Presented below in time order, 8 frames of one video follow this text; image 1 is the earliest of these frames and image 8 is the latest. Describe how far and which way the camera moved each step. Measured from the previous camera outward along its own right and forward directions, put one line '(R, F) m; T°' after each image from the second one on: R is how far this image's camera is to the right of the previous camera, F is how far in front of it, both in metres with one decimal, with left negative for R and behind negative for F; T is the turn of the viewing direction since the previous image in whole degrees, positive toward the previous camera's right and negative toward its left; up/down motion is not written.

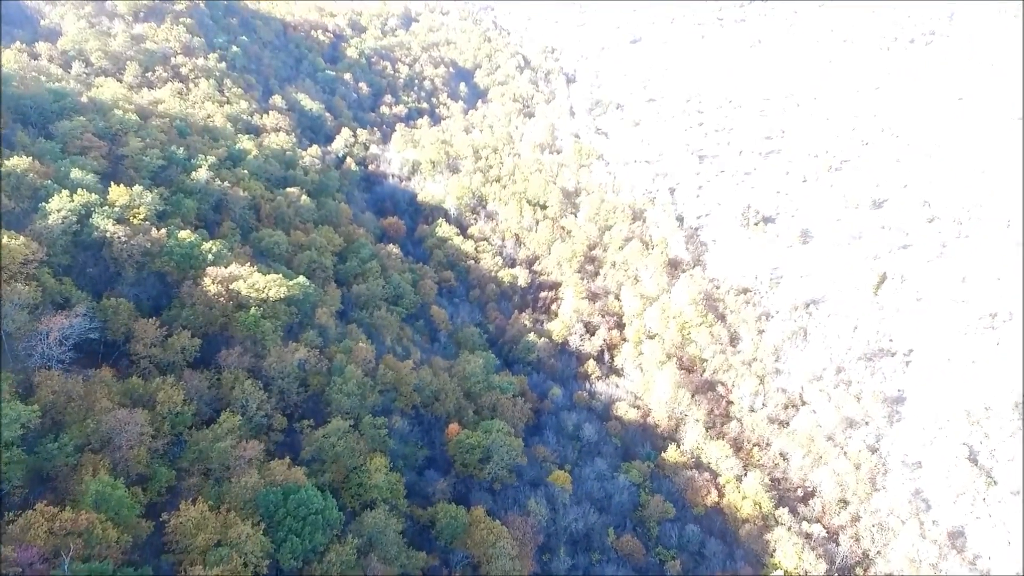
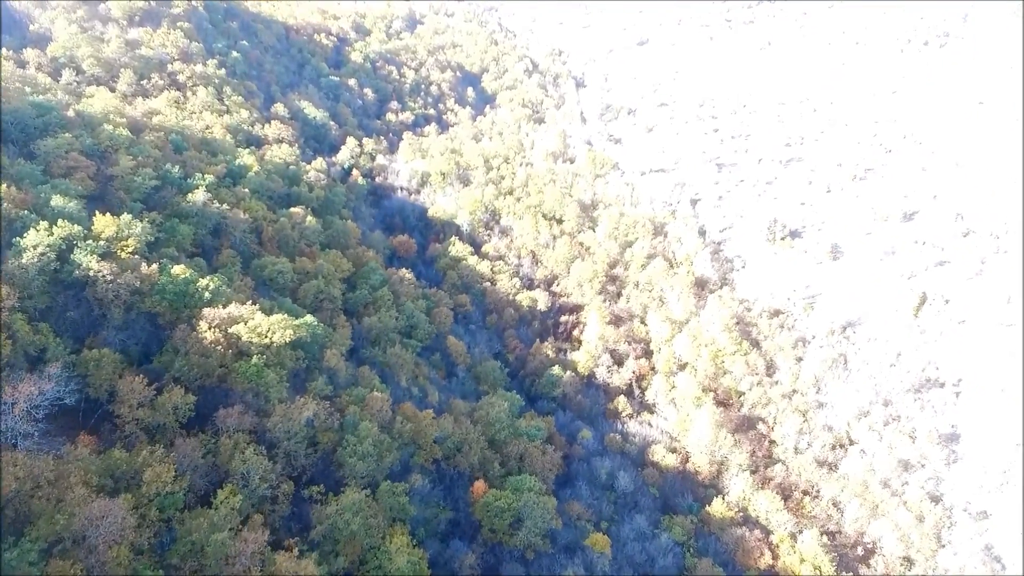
(-2.0, +4.2) m; 0°
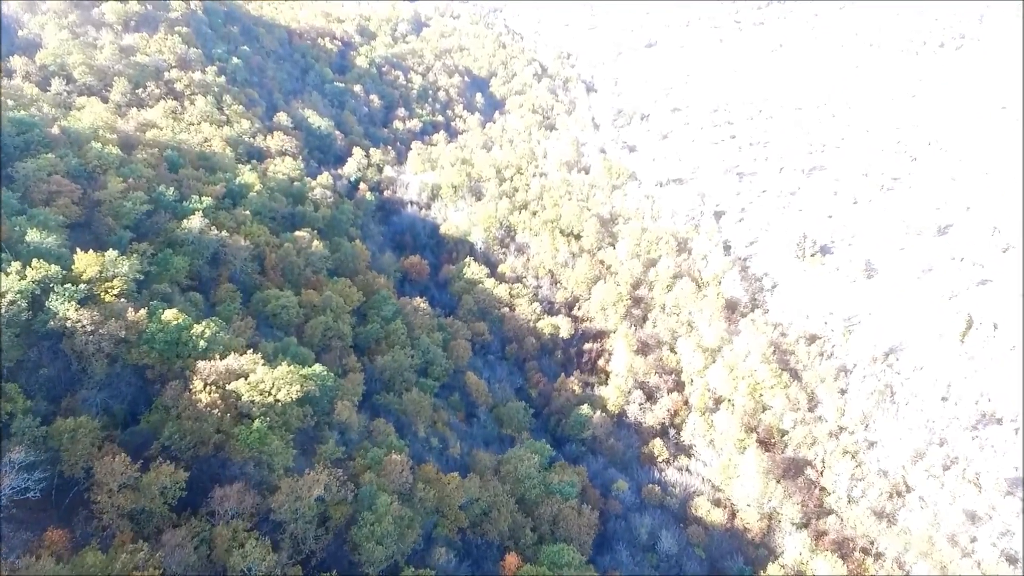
(-1.9, +4.2) m; 0°
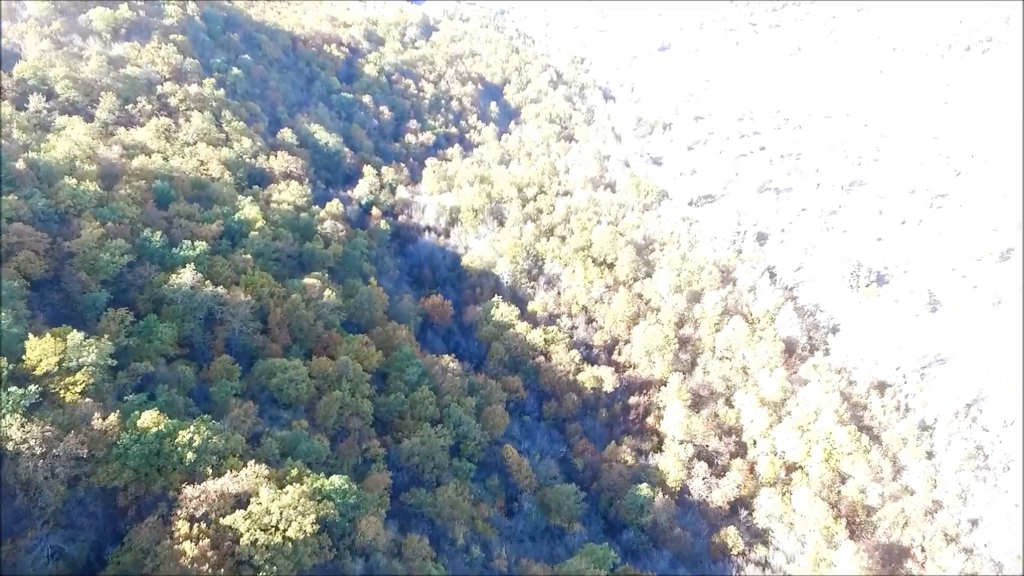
(-3.1, +6.8) m; 0°
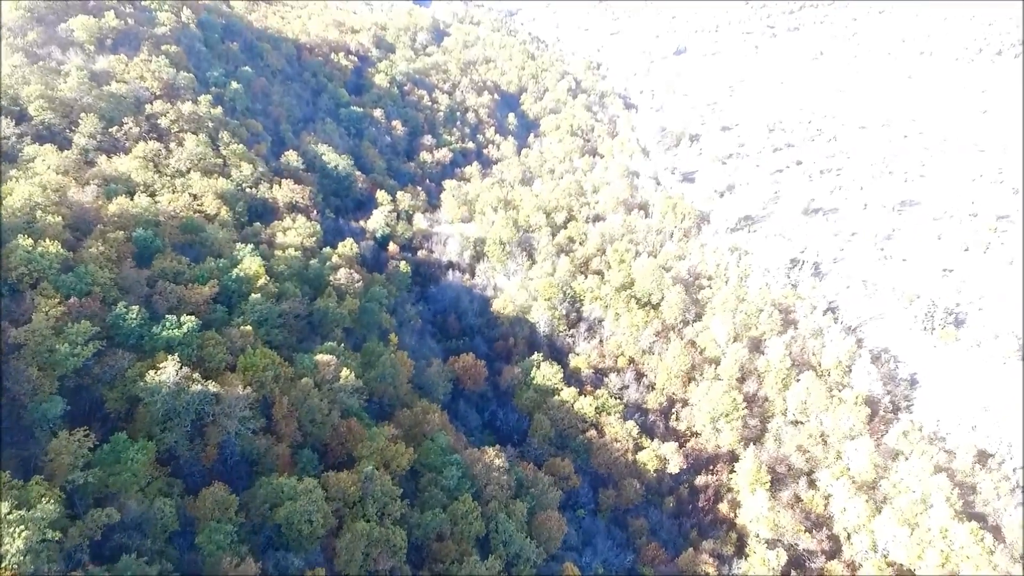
(-3.4, +7.6) m; 0°
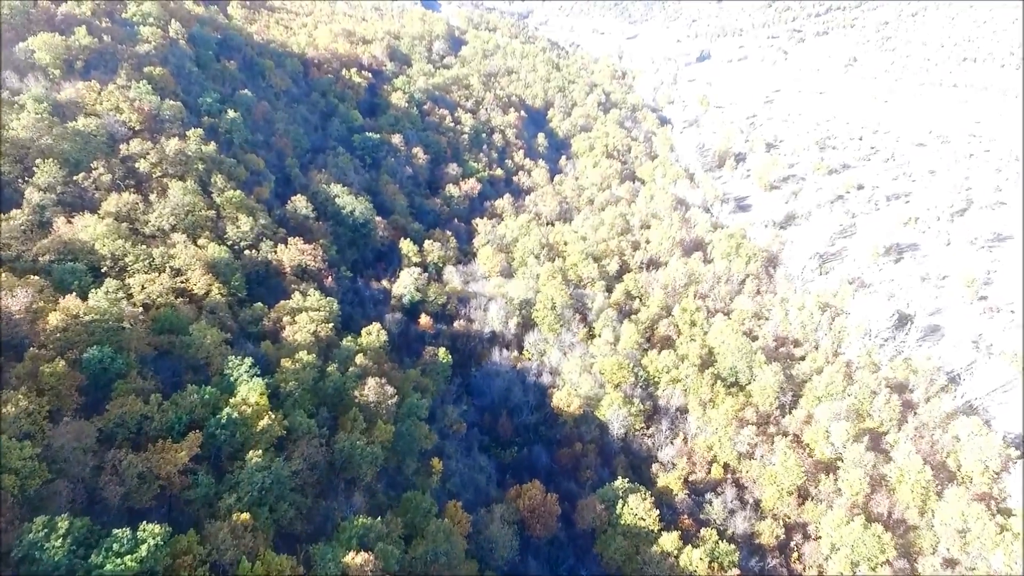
(-4.8, +10.9) m; 0°
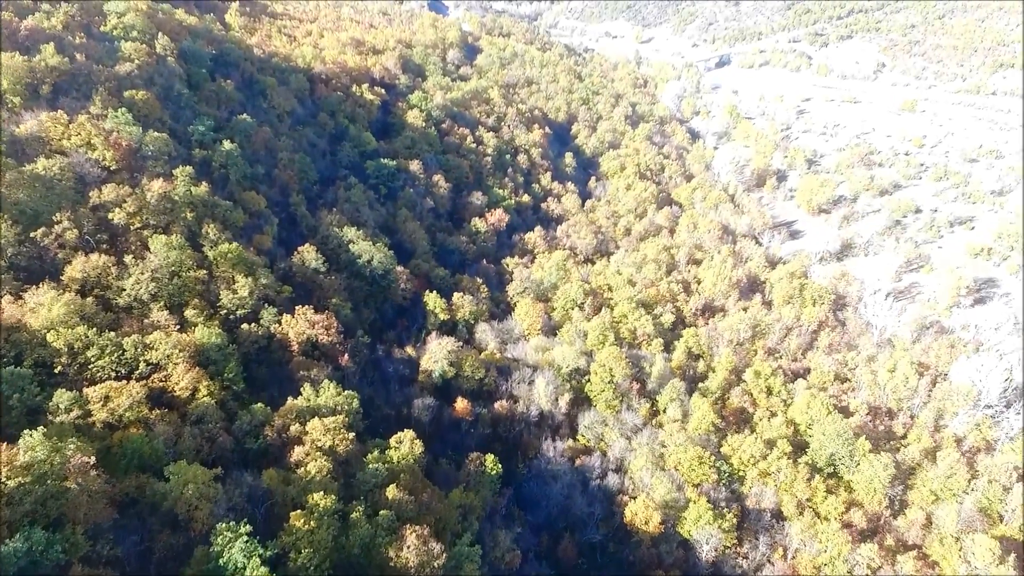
(-3.7, +8.4) m; 0°
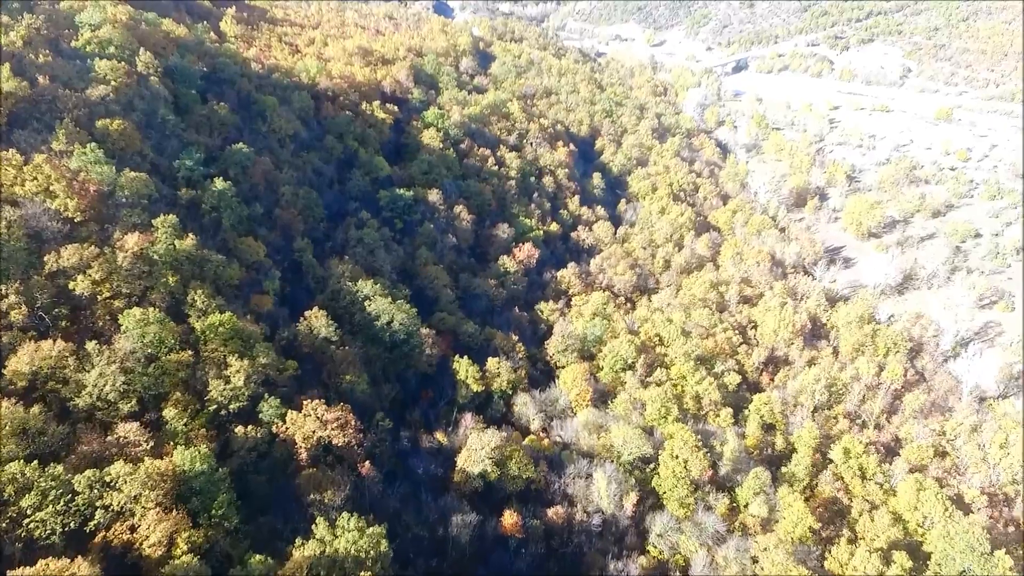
(-3.3, +7.6) m; 0°
